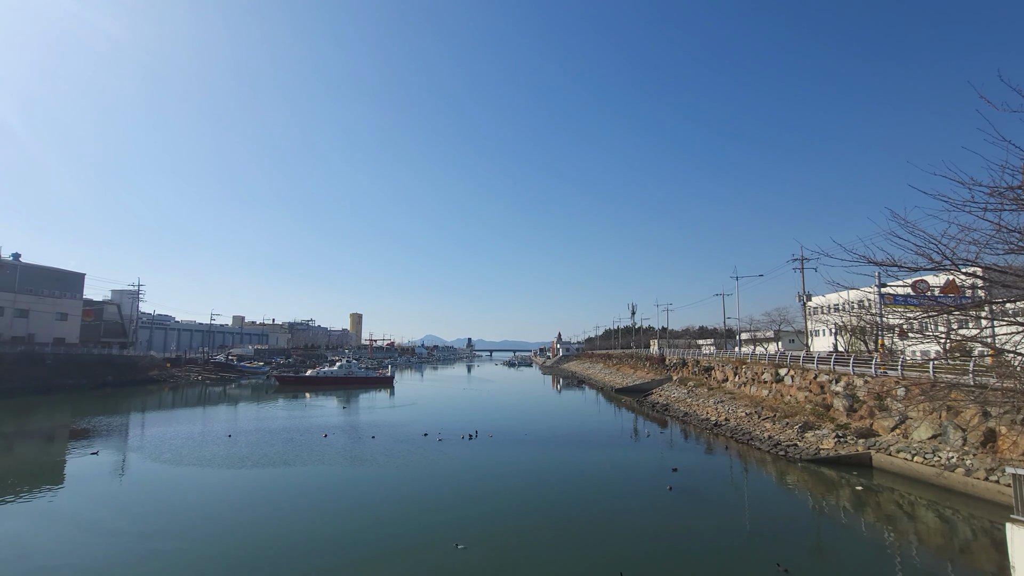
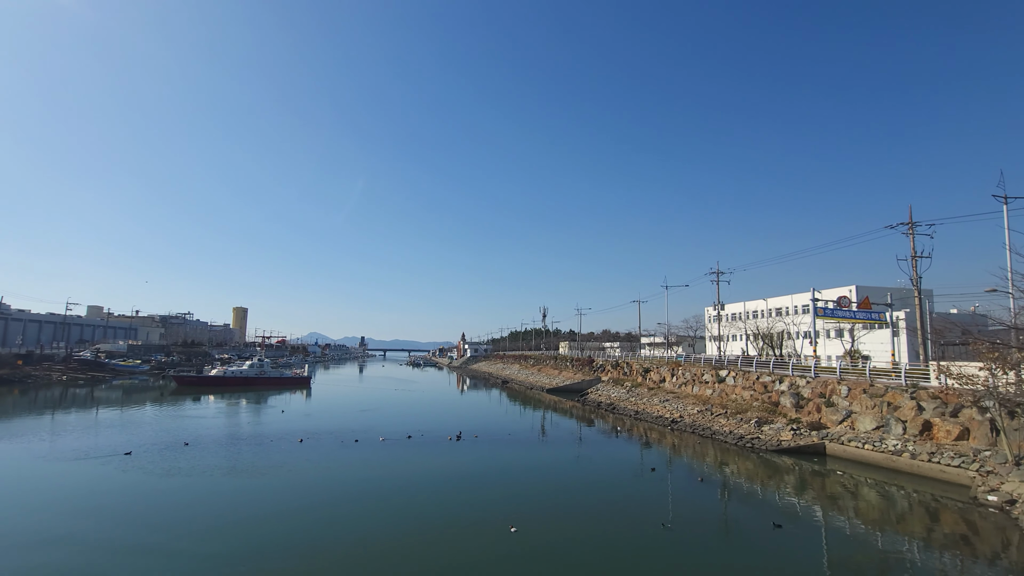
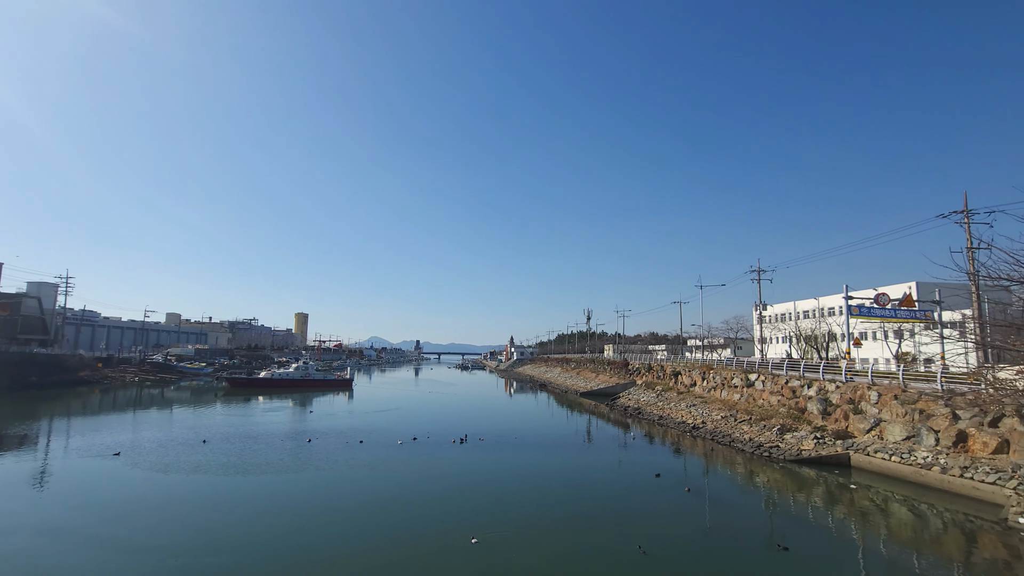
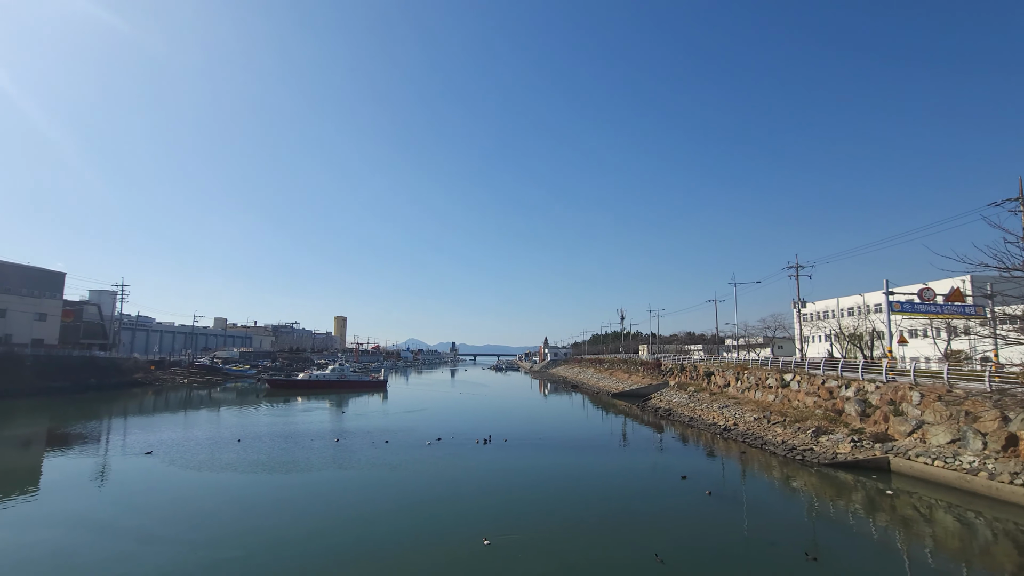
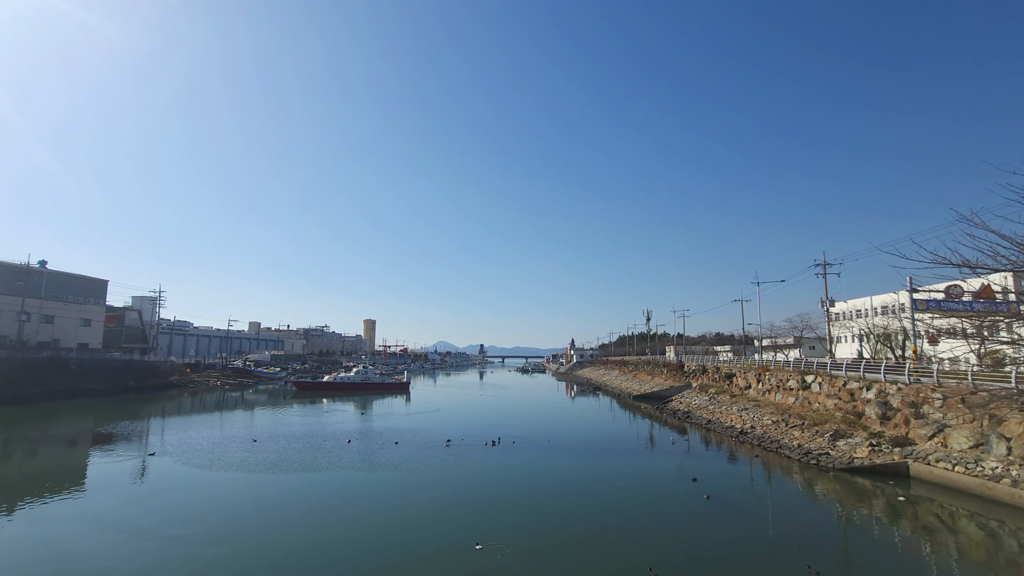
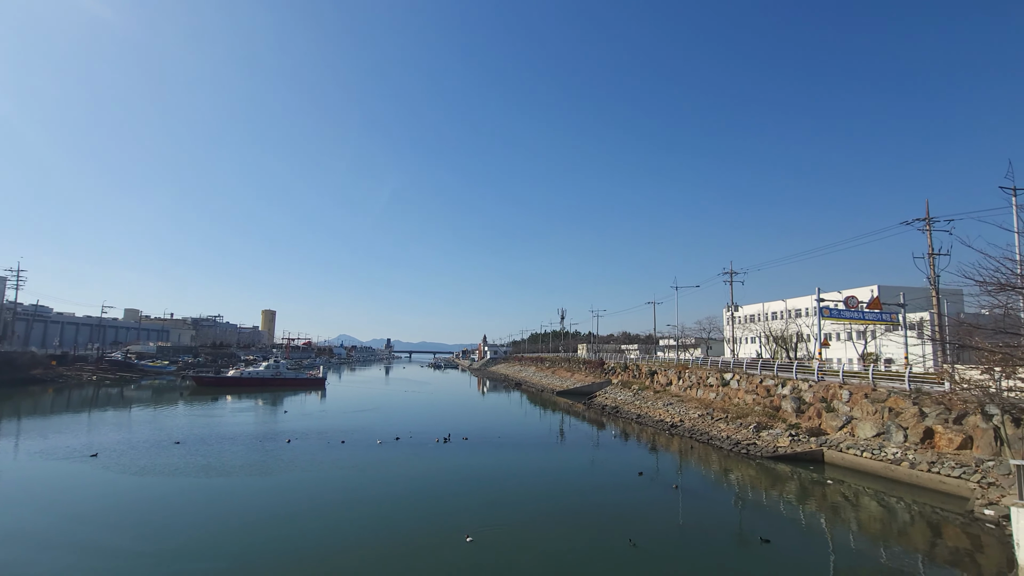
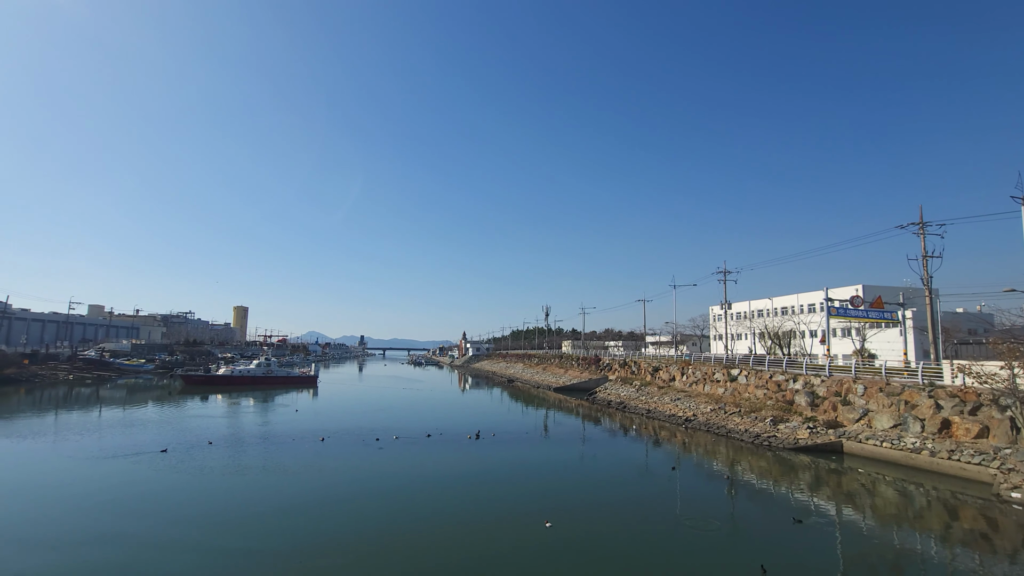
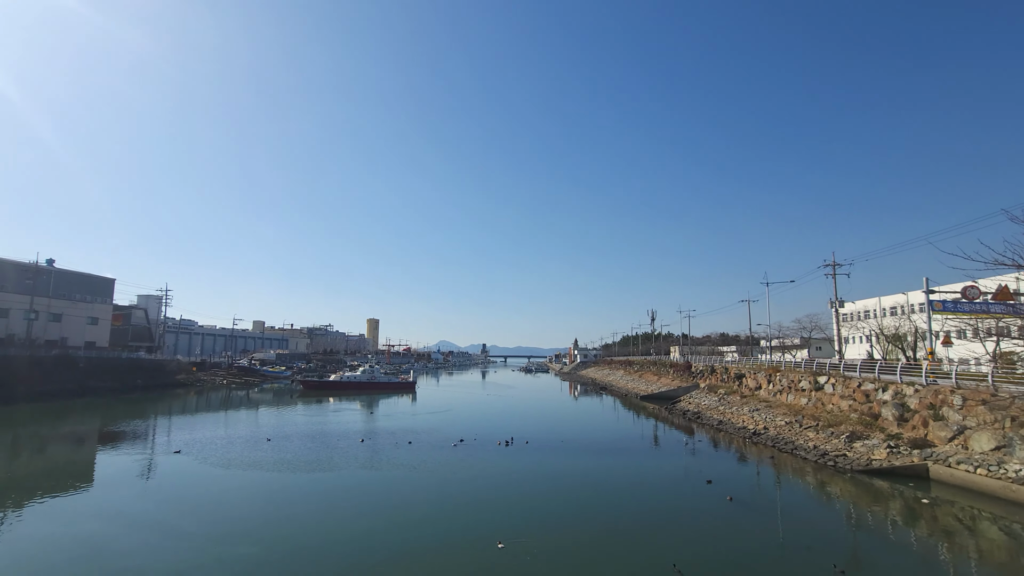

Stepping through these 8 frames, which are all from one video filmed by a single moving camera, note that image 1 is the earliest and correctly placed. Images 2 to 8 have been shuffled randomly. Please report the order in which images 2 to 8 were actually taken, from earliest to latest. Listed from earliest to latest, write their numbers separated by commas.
5, 8, 4, 3, 6, 2, 7
